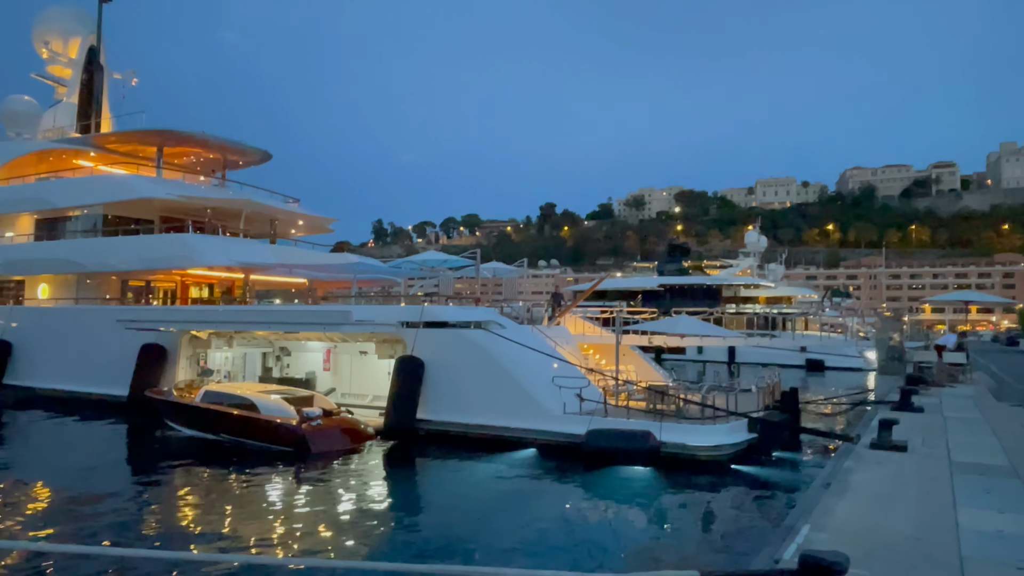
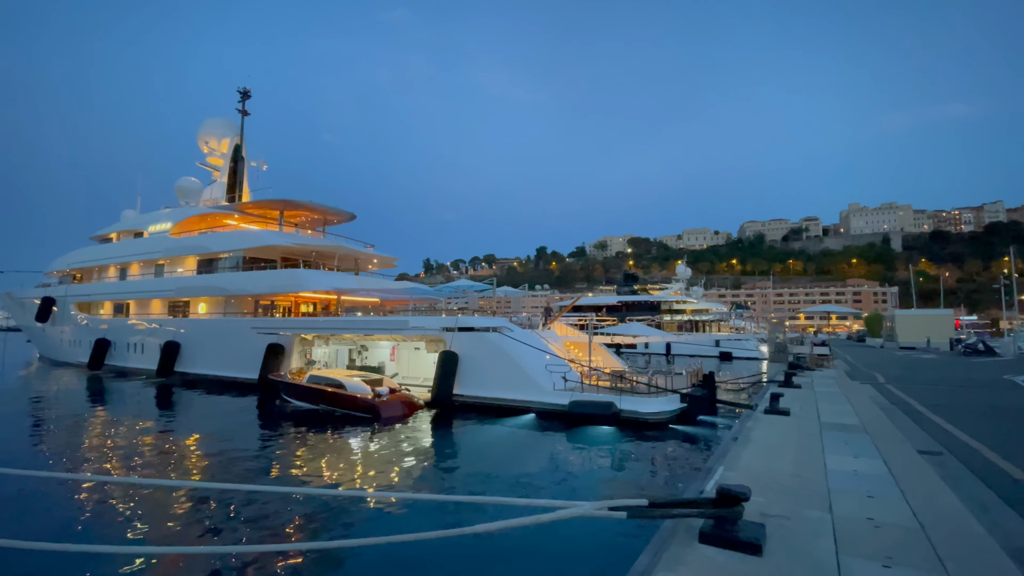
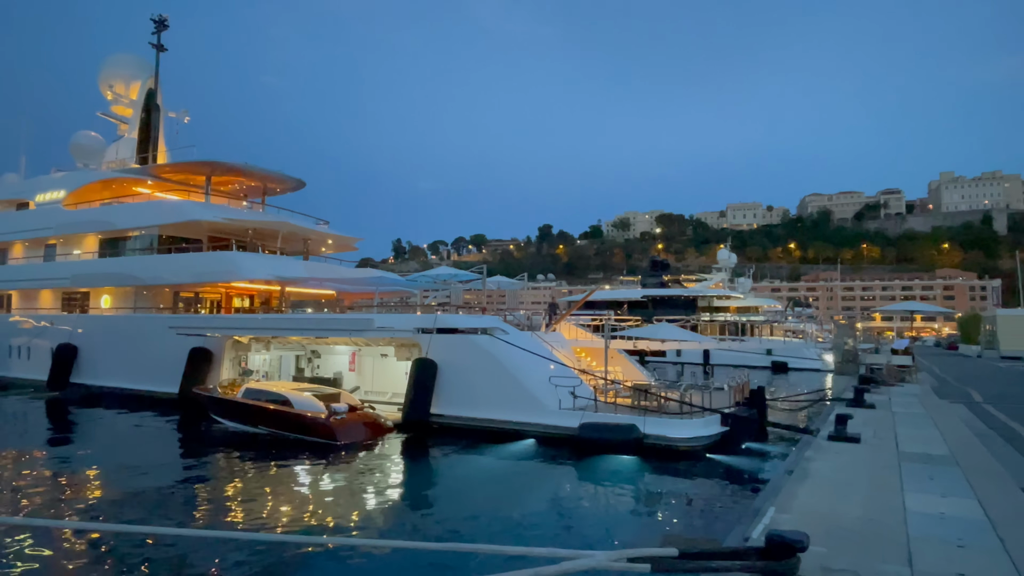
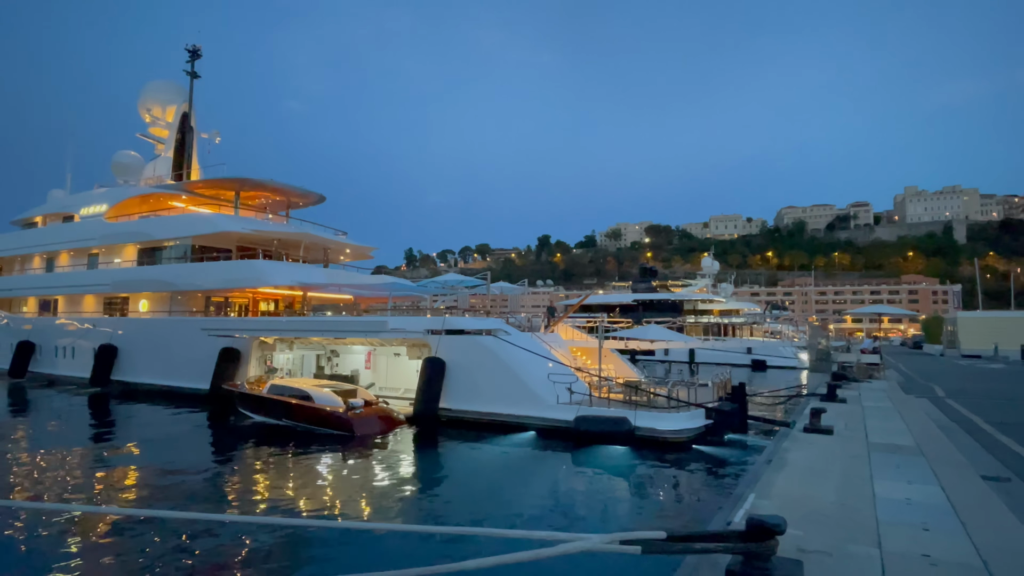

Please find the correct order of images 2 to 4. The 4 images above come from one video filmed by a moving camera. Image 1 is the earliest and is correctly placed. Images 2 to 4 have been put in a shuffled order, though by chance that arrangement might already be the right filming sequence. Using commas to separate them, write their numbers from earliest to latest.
3, 4, 2
